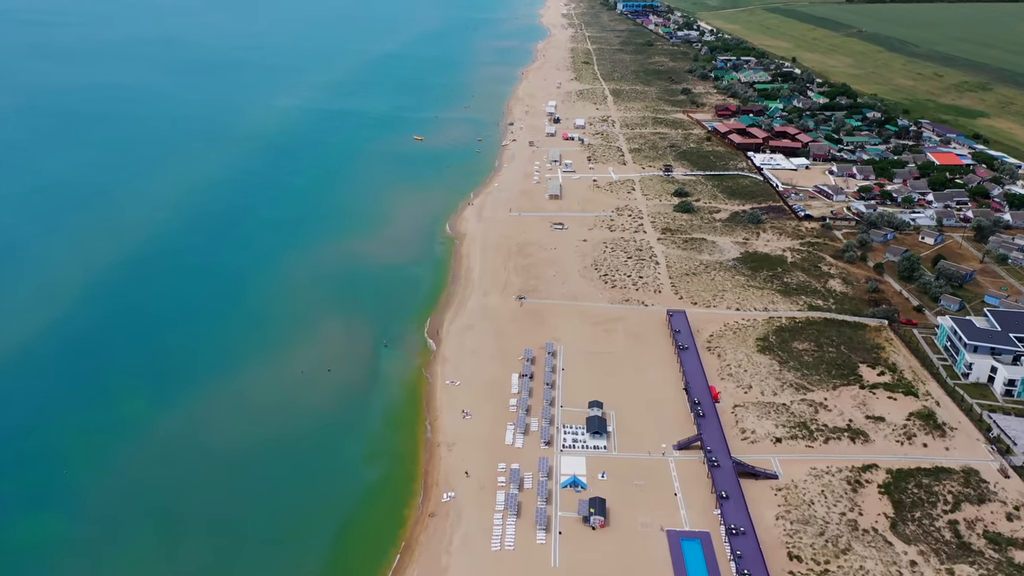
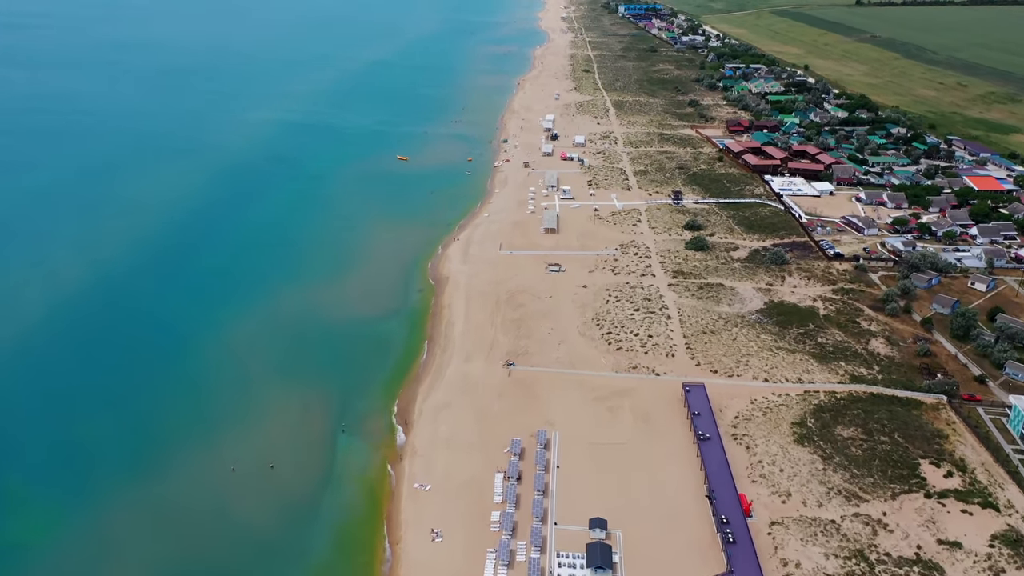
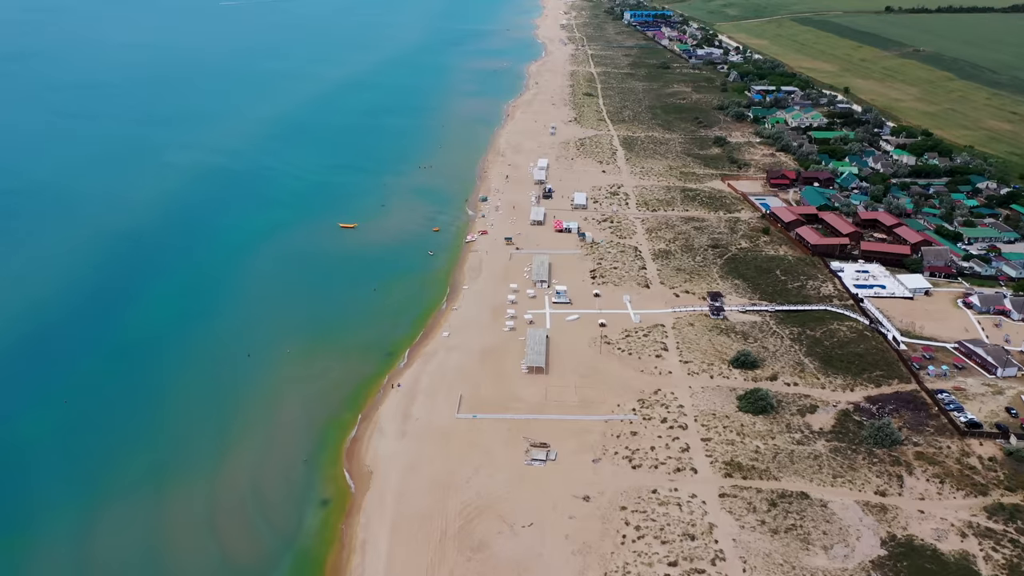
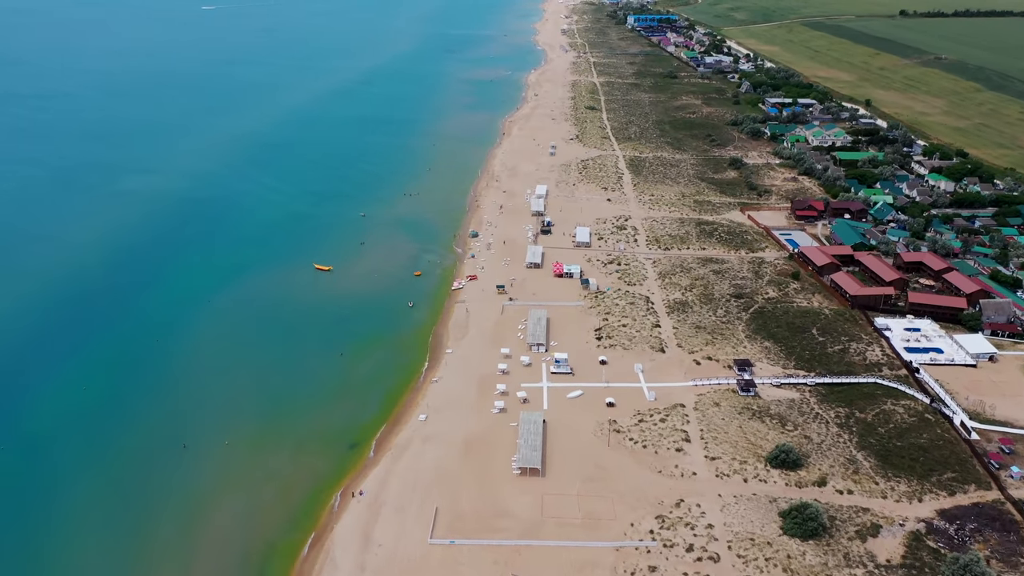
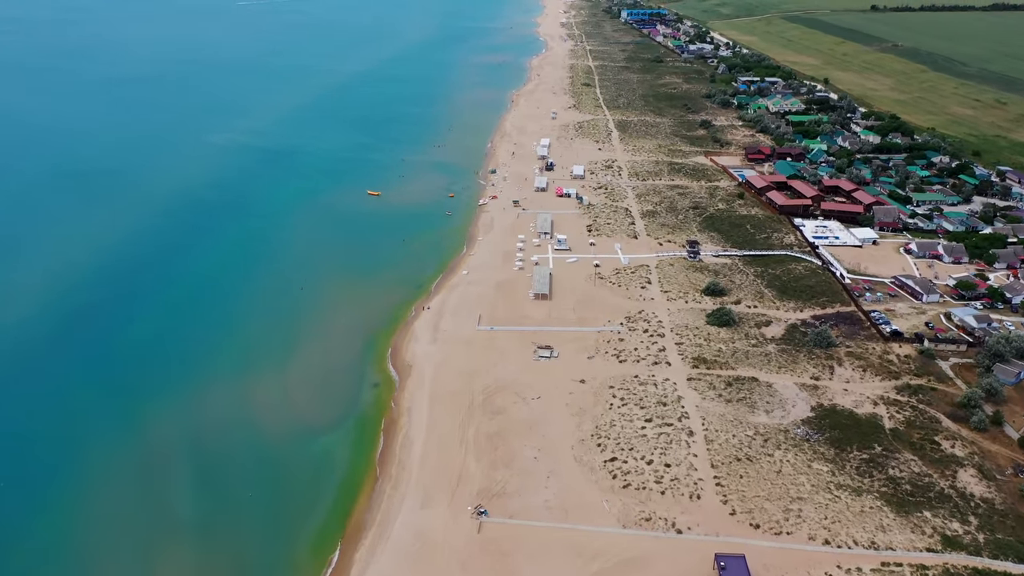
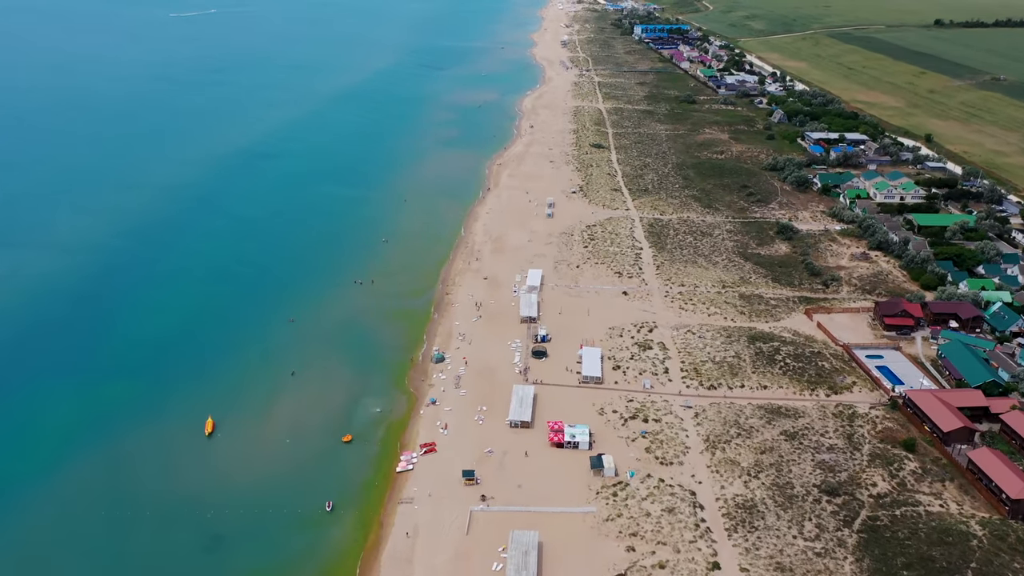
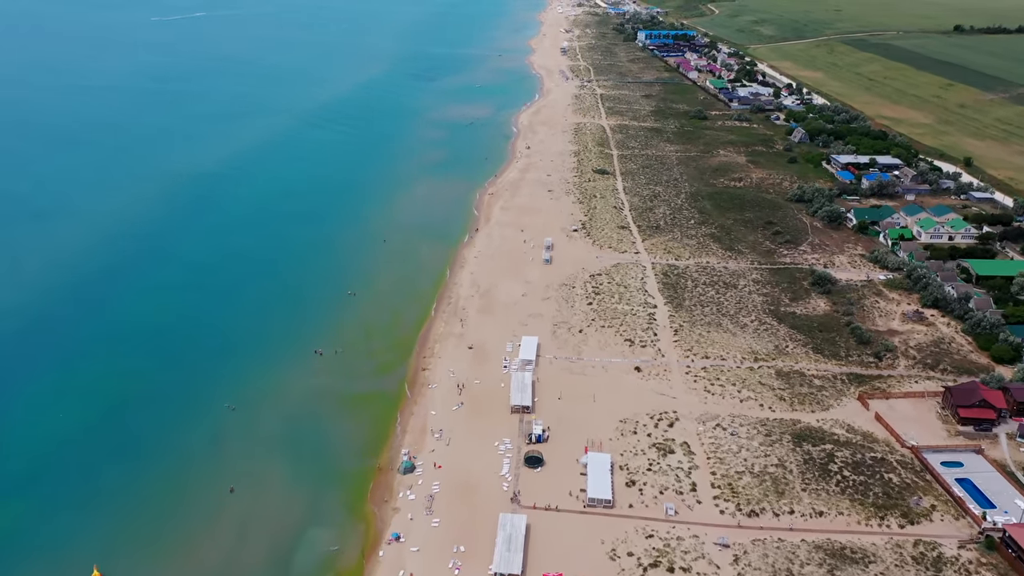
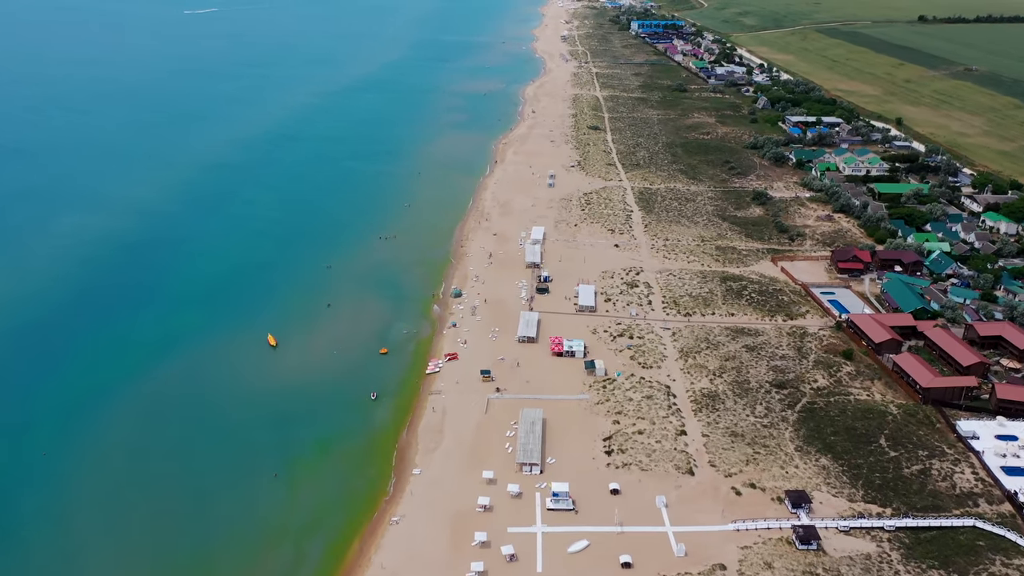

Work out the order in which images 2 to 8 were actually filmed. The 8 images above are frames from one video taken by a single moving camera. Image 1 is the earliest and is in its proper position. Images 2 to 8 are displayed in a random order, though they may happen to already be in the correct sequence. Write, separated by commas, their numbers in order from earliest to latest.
2, 5, 3, 4, 8, 6, 7
